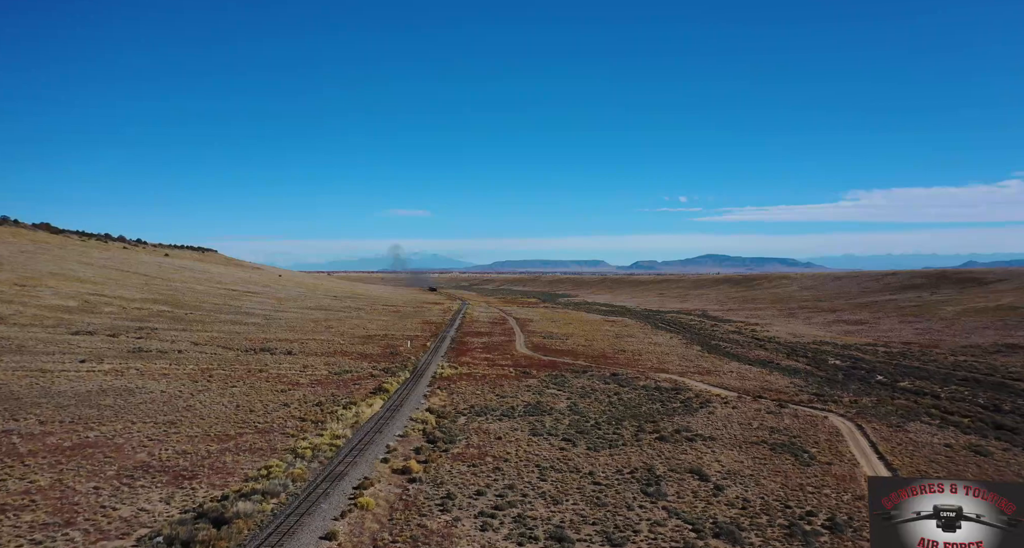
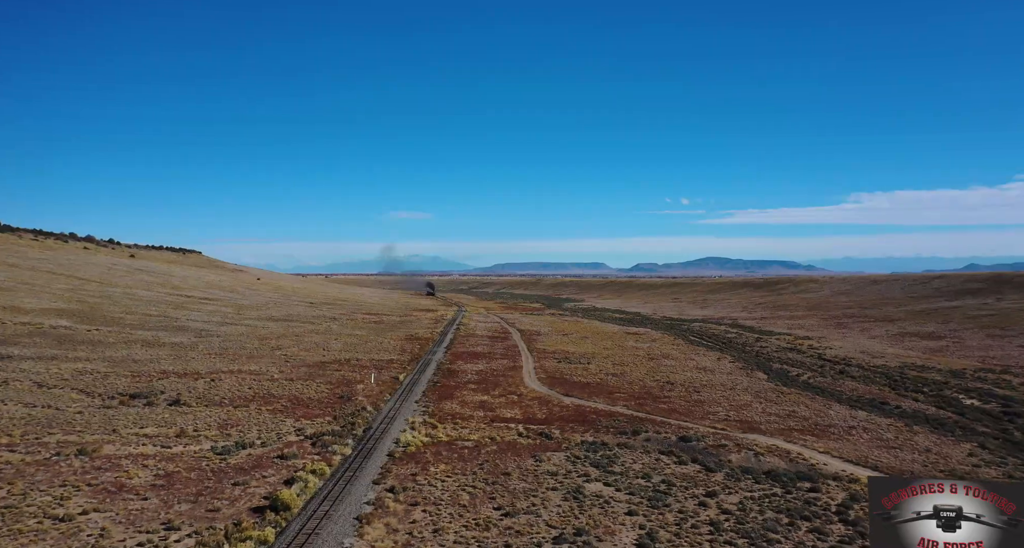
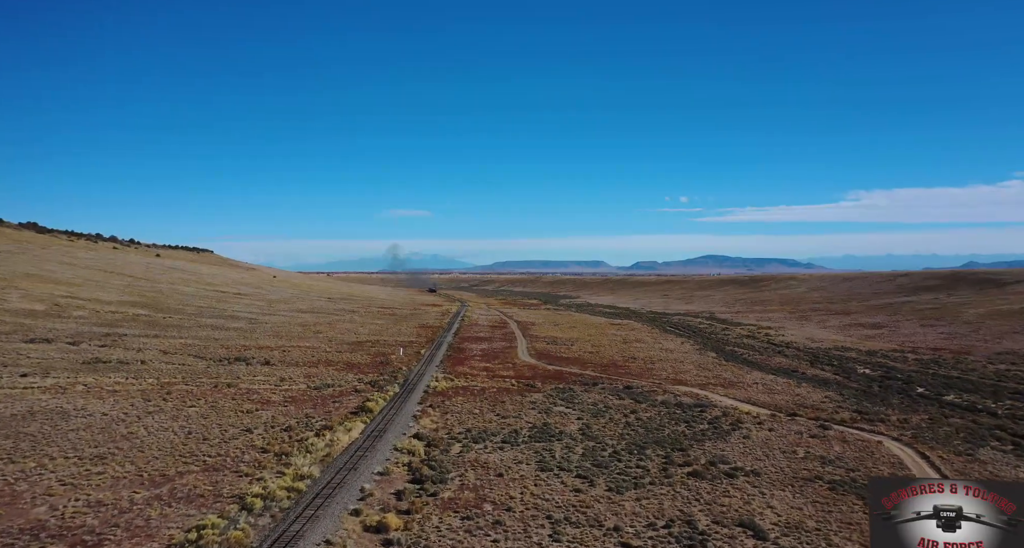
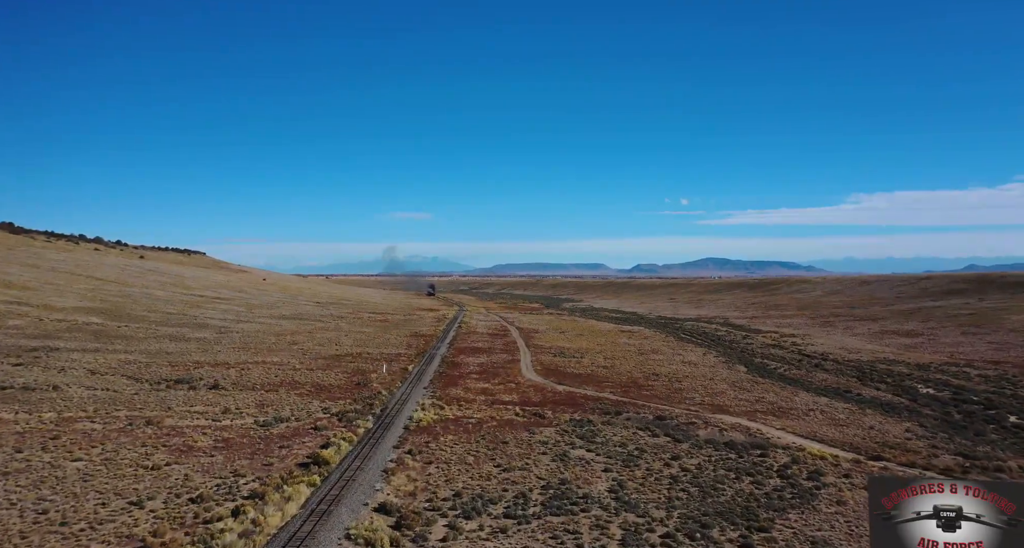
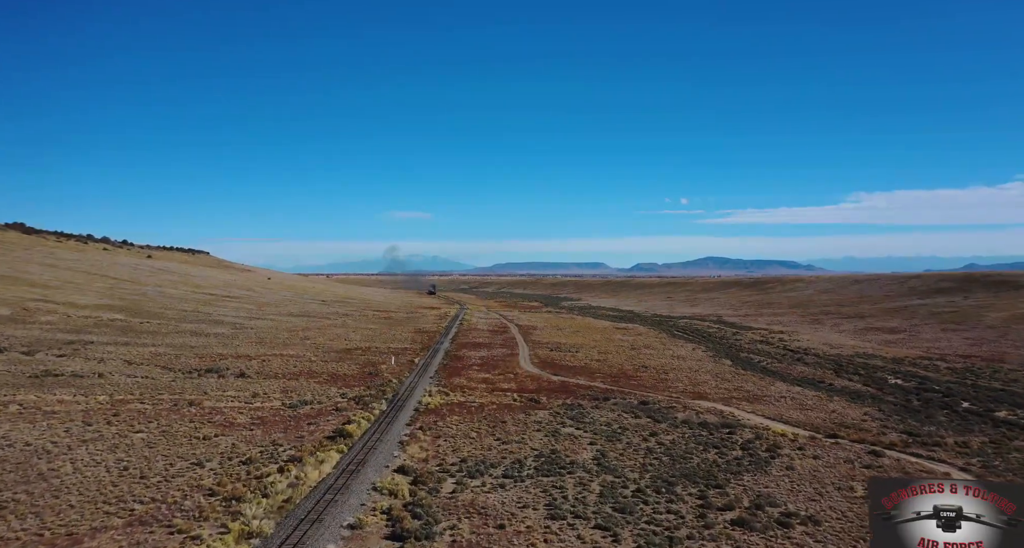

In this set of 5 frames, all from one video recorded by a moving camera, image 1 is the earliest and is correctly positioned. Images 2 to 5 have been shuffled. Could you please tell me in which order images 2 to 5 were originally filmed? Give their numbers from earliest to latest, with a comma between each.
3, 5, 4, 2
